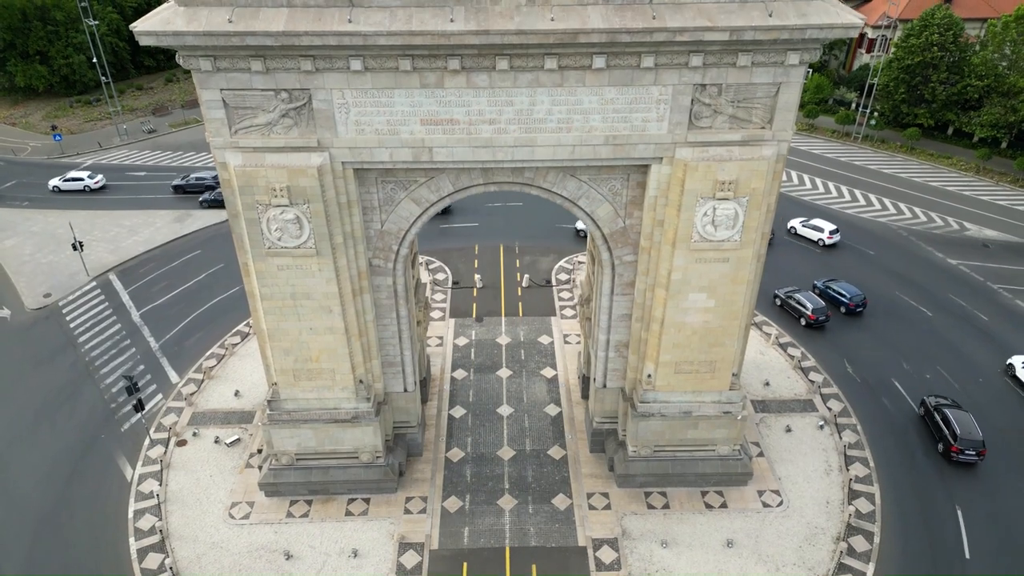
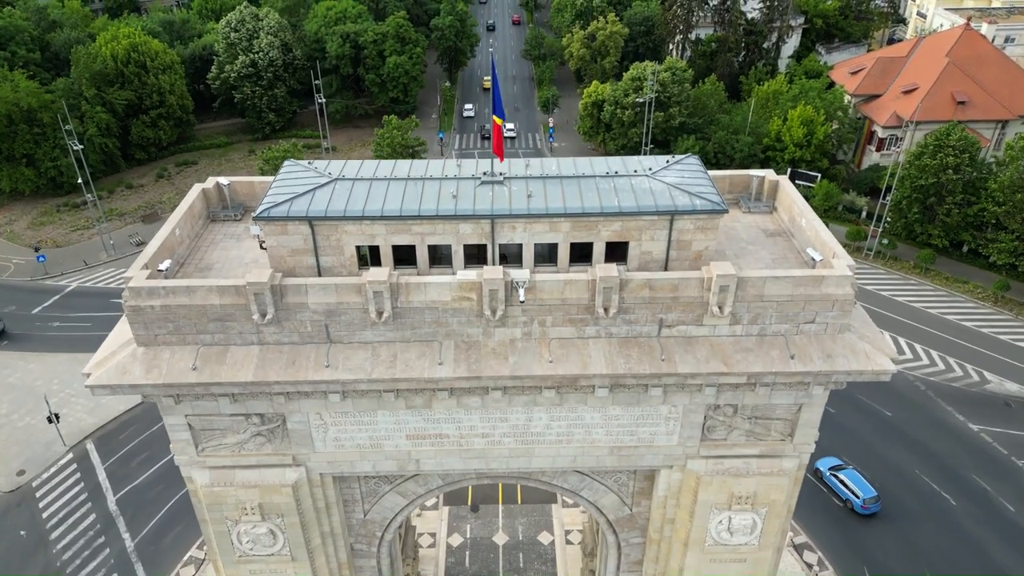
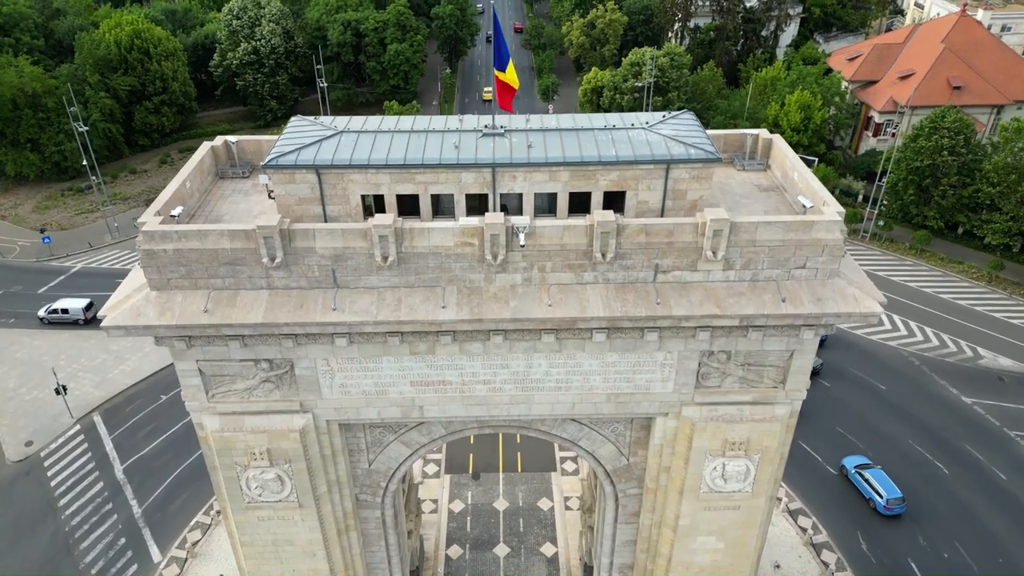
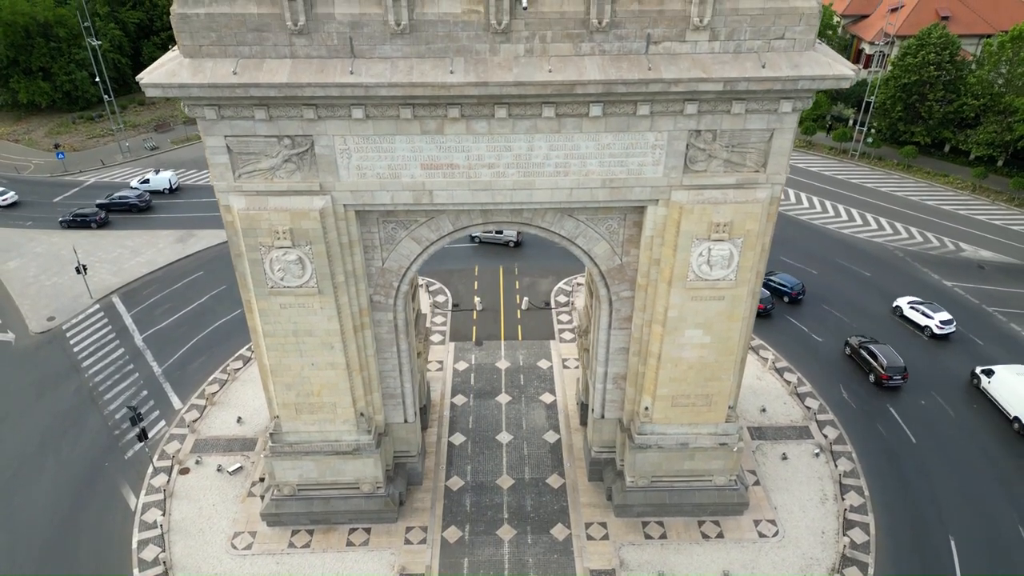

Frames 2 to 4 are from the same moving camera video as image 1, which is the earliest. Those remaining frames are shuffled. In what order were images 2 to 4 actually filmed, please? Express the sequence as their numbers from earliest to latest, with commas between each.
4, 3, 2
